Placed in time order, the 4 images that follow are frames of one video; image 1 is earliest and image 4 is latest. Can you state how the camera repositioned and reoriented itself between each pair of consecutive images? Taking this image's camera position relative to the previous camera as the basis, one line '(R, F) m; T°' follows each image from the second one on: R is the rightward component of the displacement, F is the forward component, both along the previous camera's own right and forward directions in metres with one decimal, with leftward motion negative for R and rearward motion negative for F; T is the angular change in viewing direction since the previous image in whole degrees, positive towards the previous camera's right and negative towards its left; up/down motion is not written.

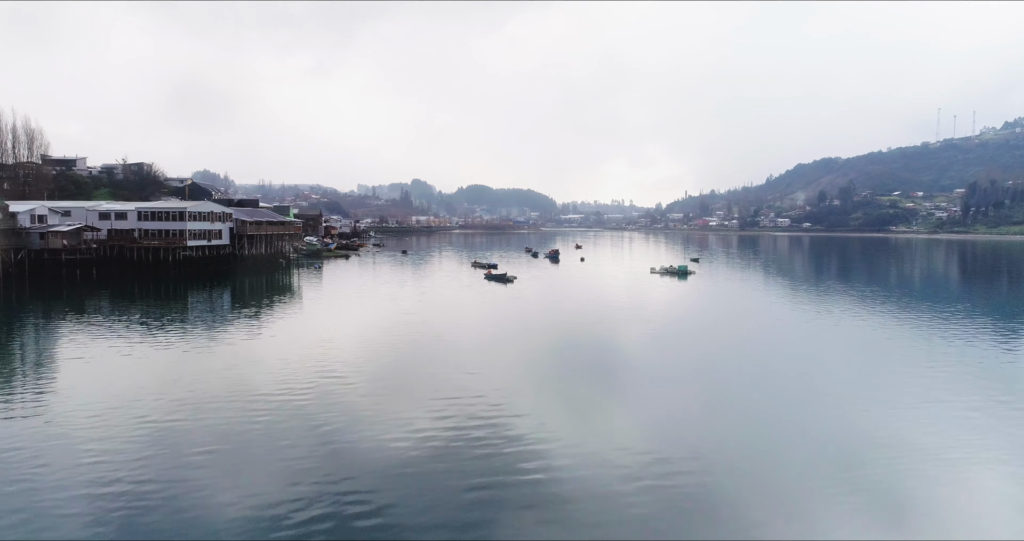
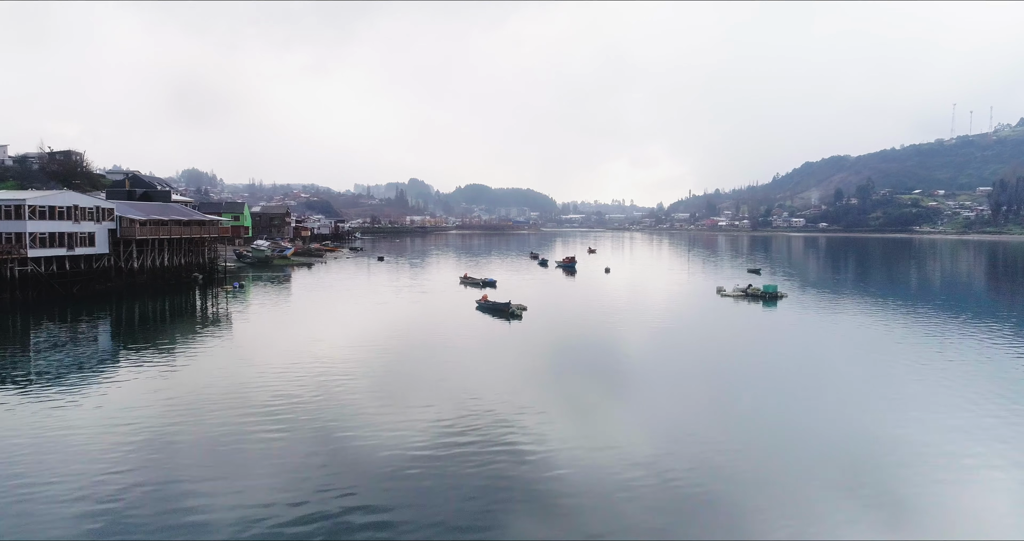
(-0.1, +4.4) m; 0°
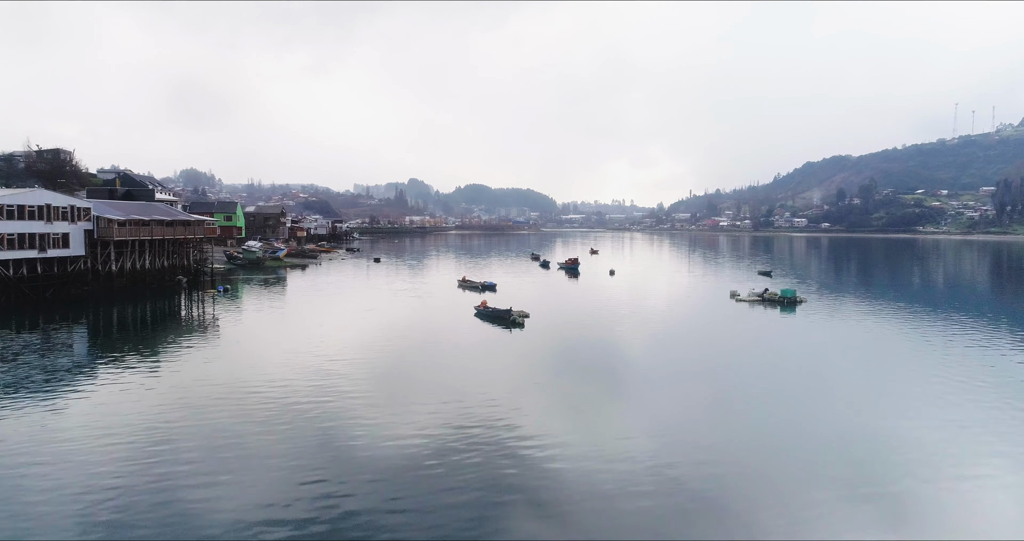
(0.0, +0.6) m; 0°
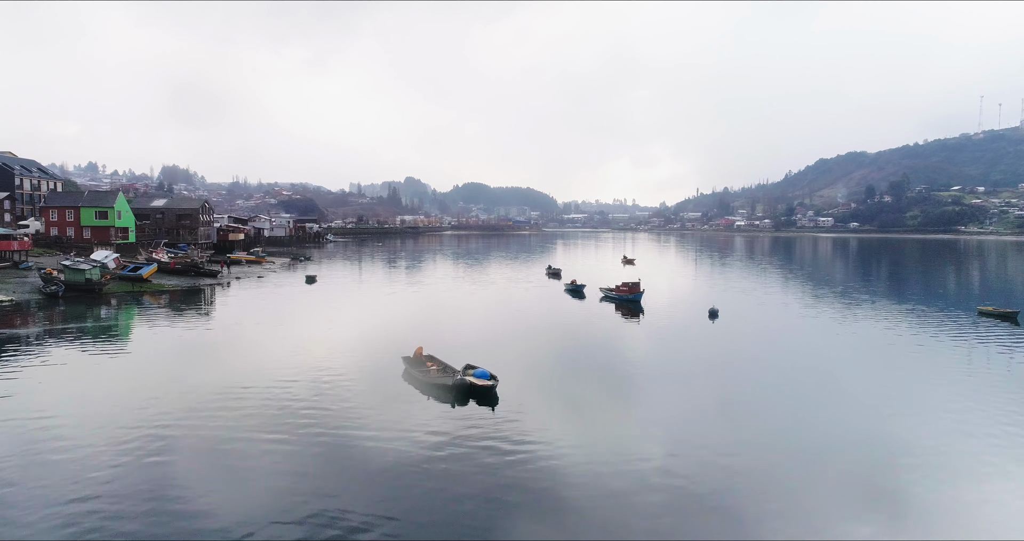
(-0.2, +6.3) m; 0°
